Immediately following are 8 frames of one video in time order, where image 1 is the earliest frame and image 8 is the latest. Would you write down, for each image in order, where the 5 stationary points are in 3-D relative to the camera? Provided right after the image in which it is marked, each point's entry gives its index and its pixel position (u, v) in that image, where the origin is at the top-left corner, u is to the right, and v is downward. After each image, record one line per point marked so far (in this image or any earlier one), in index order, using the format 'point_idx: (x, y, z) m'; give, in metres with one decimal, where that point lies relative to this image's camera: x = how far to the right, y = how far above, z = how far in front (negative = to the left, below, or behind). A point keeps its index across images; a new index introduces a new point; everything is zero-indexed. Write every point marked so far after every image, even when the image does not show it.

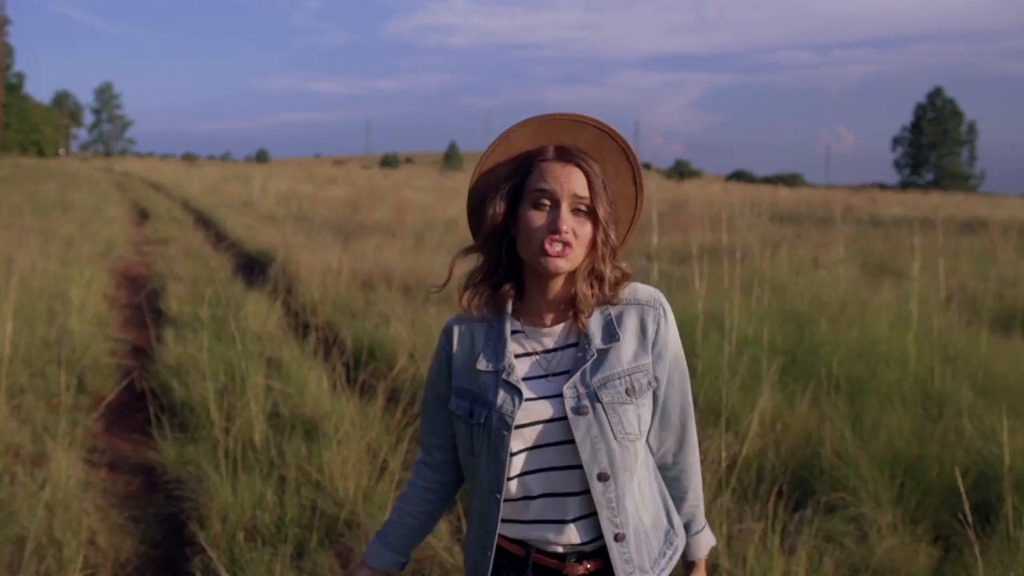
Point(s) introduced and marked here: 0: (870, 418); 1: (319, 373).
0: (+1.8, -0.7, +4.5) m
1: (-1.1, -0.5, +5.1) m
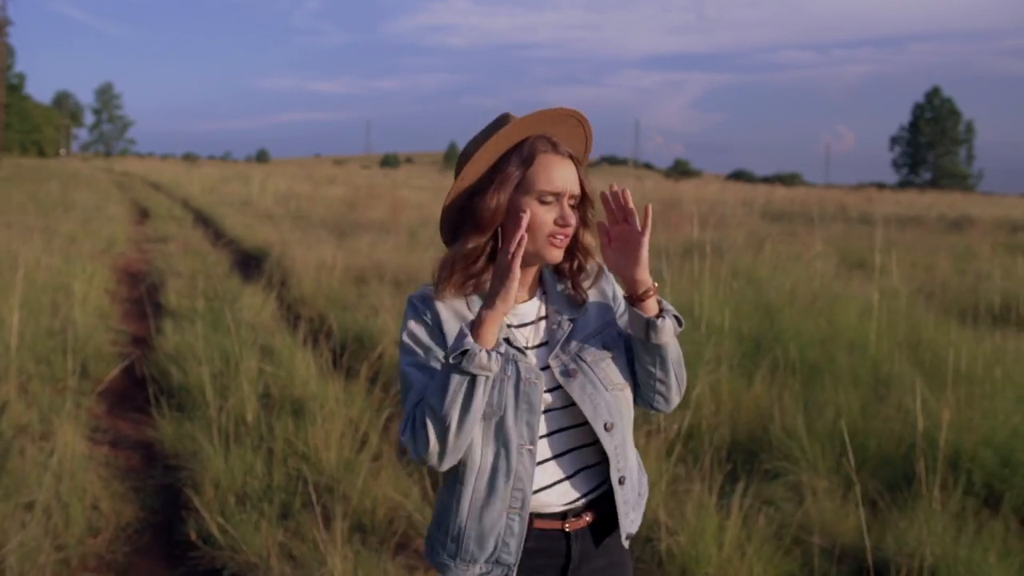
0: (+1.7, -0.6, +4.8) m
1: (-1.2, -0.4, +5.4) m
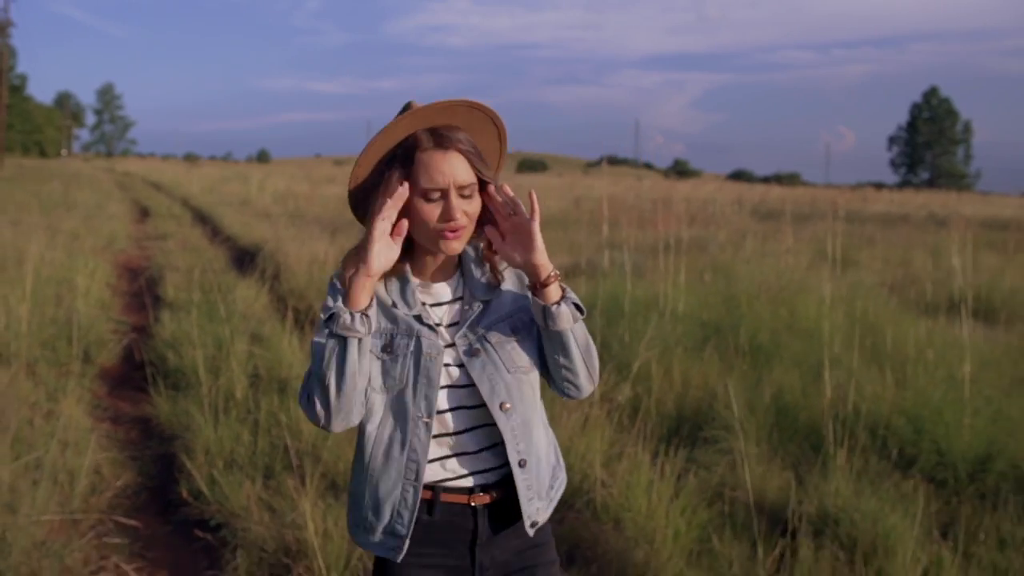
0: (+1.5, -0.5, +5.3) m
1: (-1.4, -0.4, +5.9) m
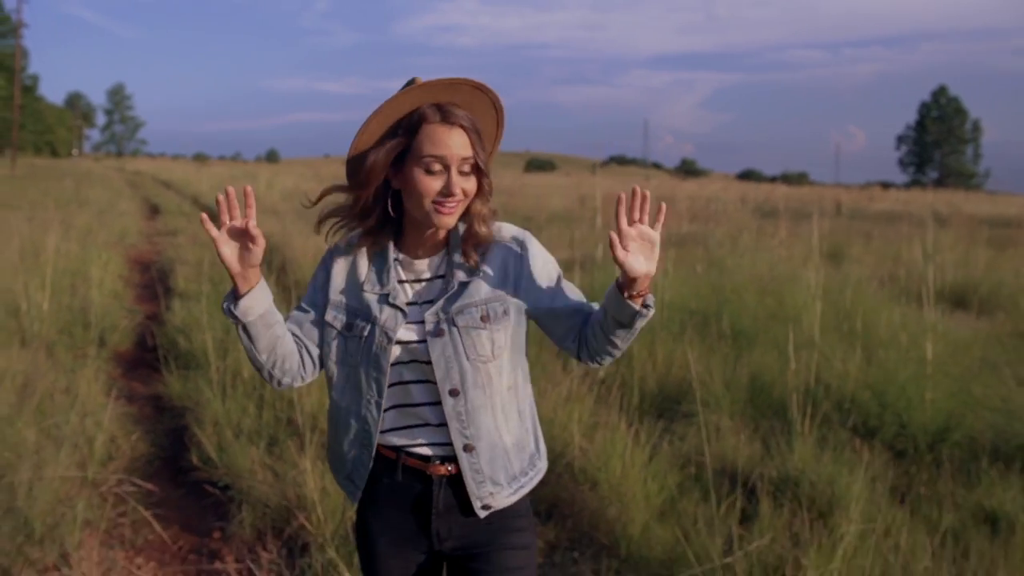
0: (+1.4, -0.4, +5.6) m
1: (-1.5, -0.3, +6.2) m
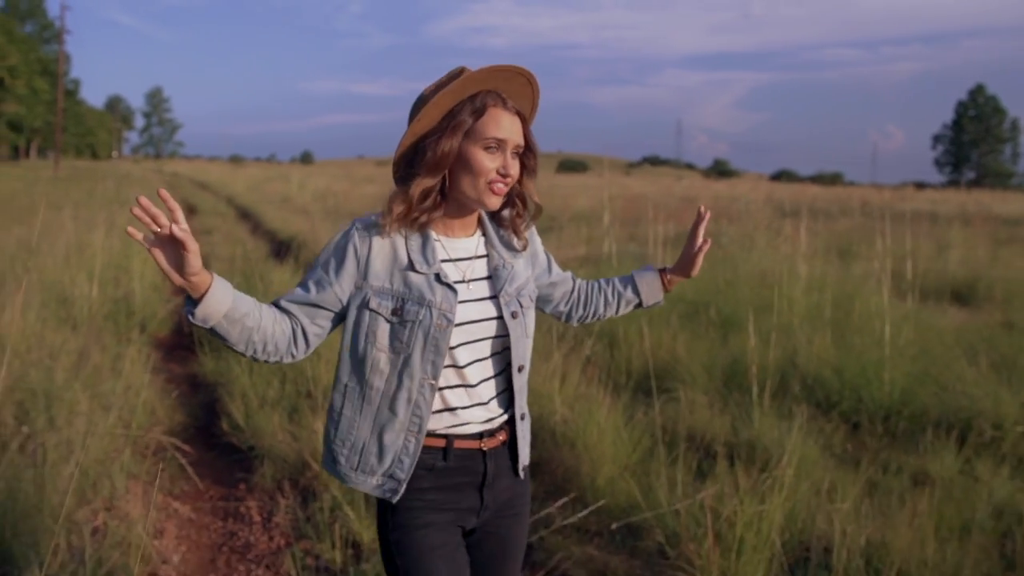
0: (+1.4, -0.4, +6.0) m
1: (-1.4, -0.2, +6.8) m
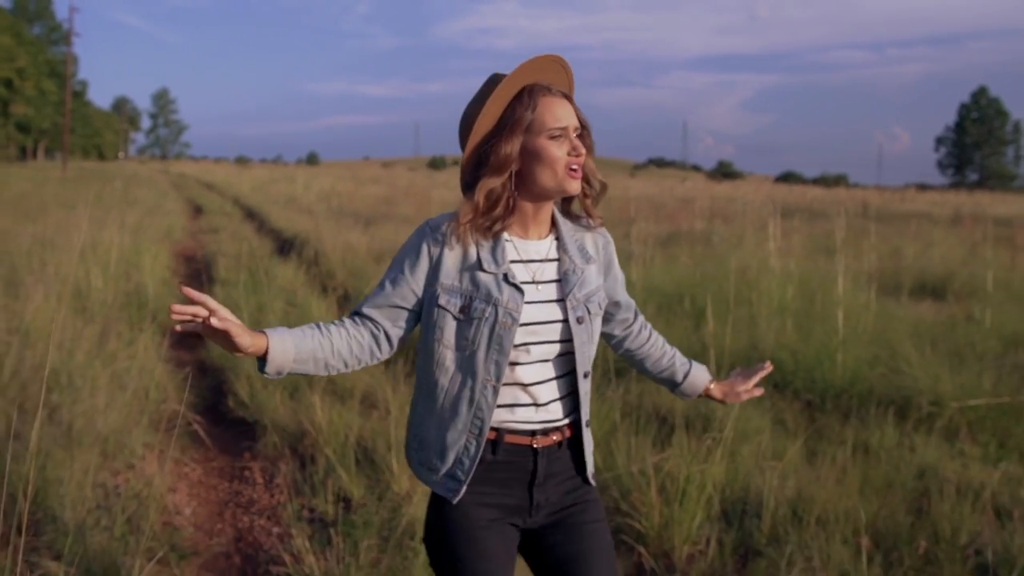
0: (+1.3, -0.3, +6.5) m
1: (-1.5, -0.1, +7.2) m
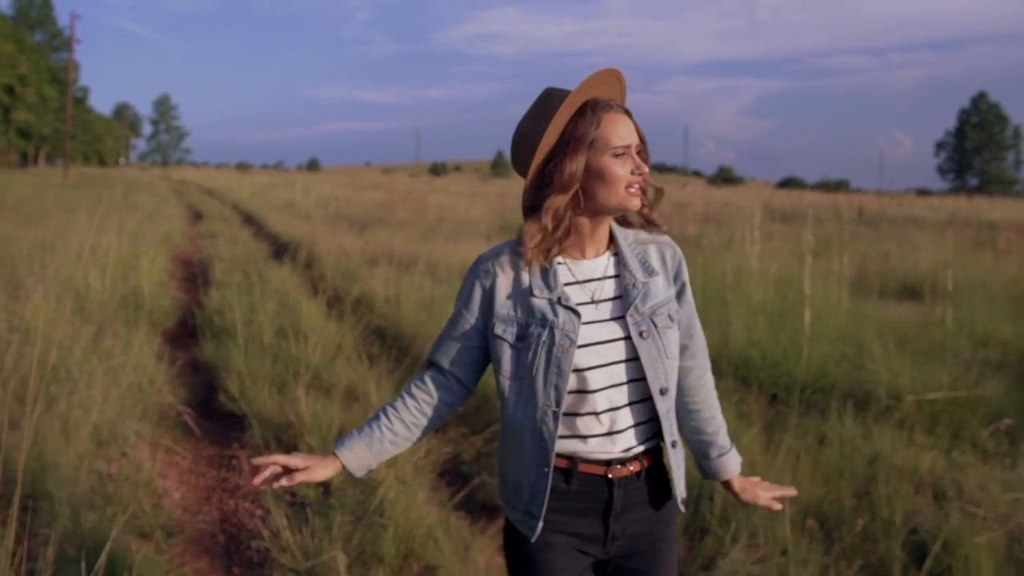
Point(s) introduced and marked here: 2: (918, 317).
0: (+1.2, -0.3, +6.7) m
1: (-1.7, -0.1, +7.5) m
2: (+3.5, -0.2, +7.8) m
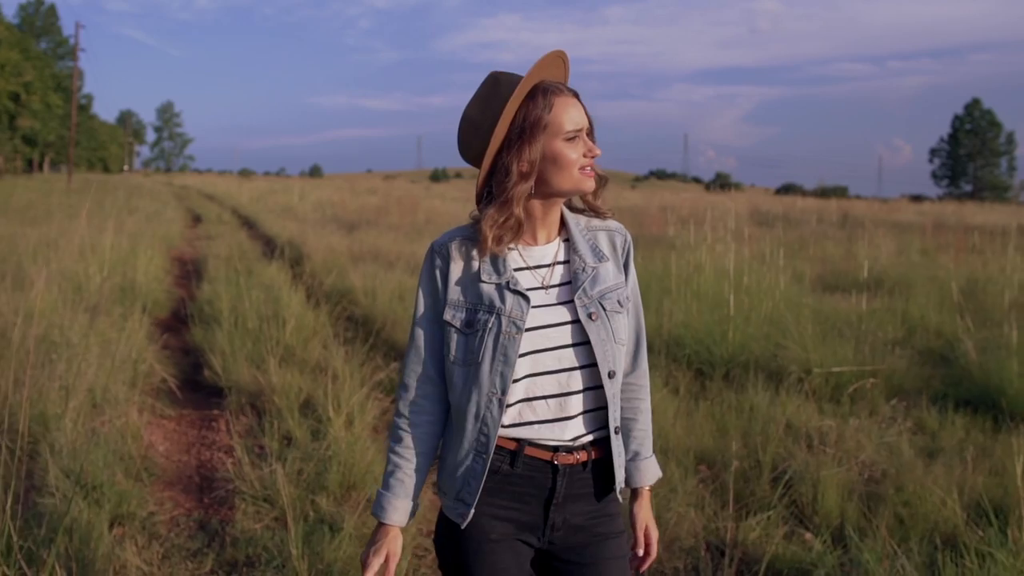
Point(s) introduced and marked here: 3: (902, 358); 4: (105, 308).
0: (+0.9, -0.2, +7.3) m
1: (-2.0, -0.1, +8.1) m
2: (+3.1, -0.1, +8.4) m
3: (+2.7, -0.5, +6.2) m
4: (-3.5, -0.2, +7.7) m
